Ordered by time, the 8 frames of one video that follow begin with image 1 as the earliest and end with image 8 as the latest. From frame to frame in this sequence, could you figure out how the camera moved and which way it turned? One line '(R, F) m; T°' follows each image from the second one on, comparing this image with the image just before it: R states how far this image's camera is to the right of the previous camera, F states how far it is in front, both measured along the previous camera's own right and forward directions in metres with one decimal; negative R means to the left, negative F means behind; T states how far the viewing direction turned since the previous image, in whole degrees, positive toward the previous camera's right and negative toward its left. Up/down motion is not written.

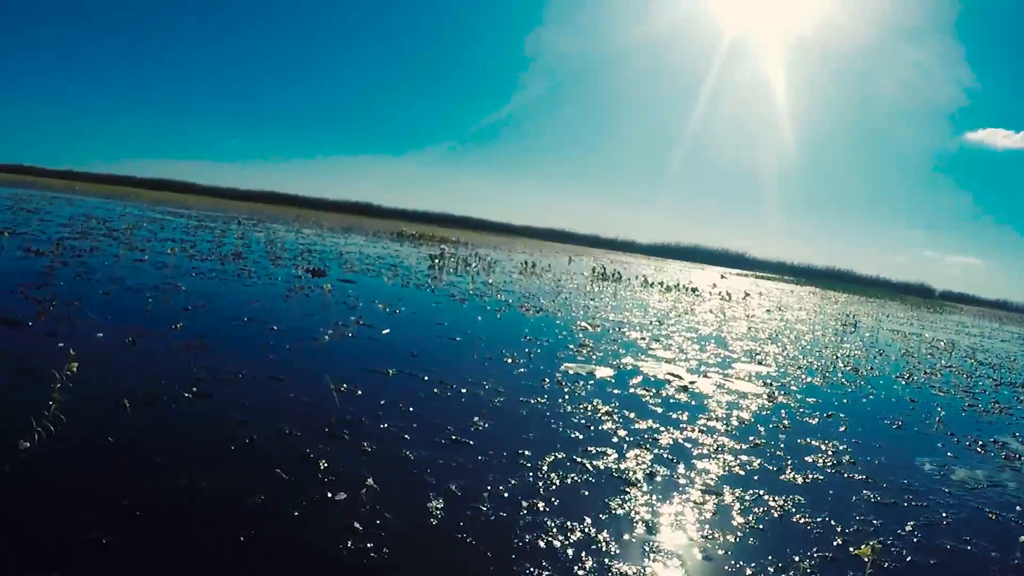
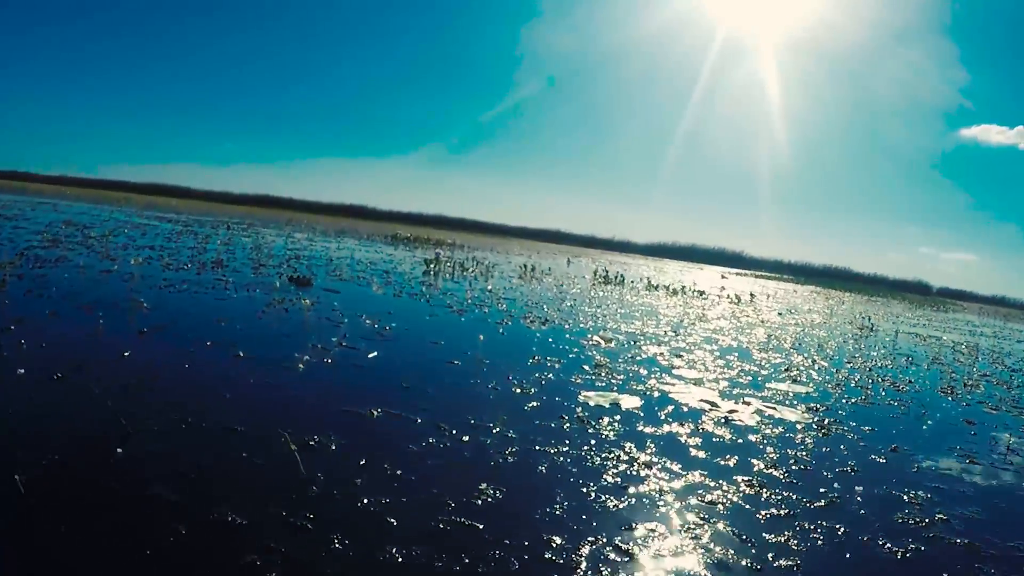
(-0.2, +1.8) m; 0°
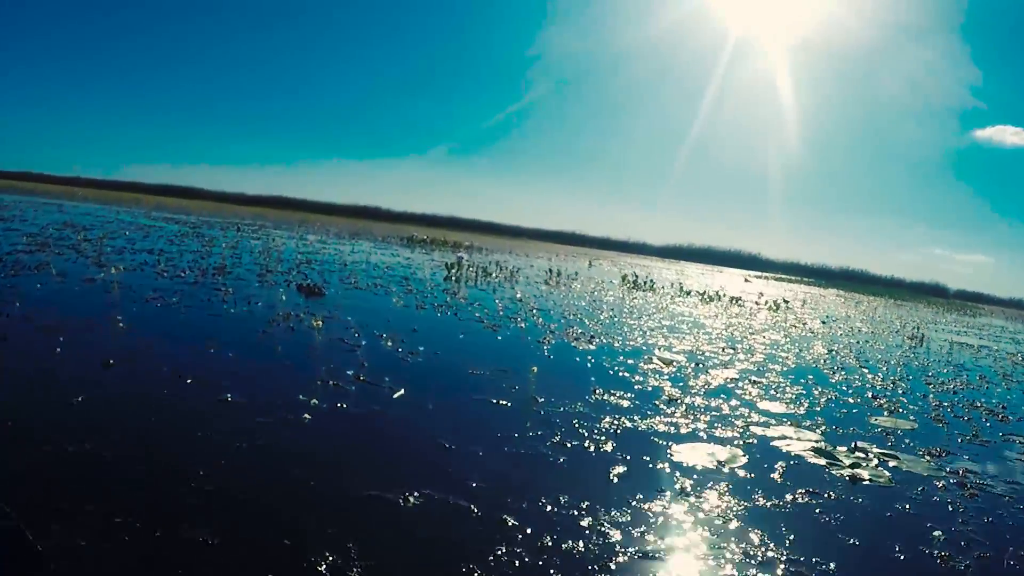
(-0.7, +2.3) m; -1°
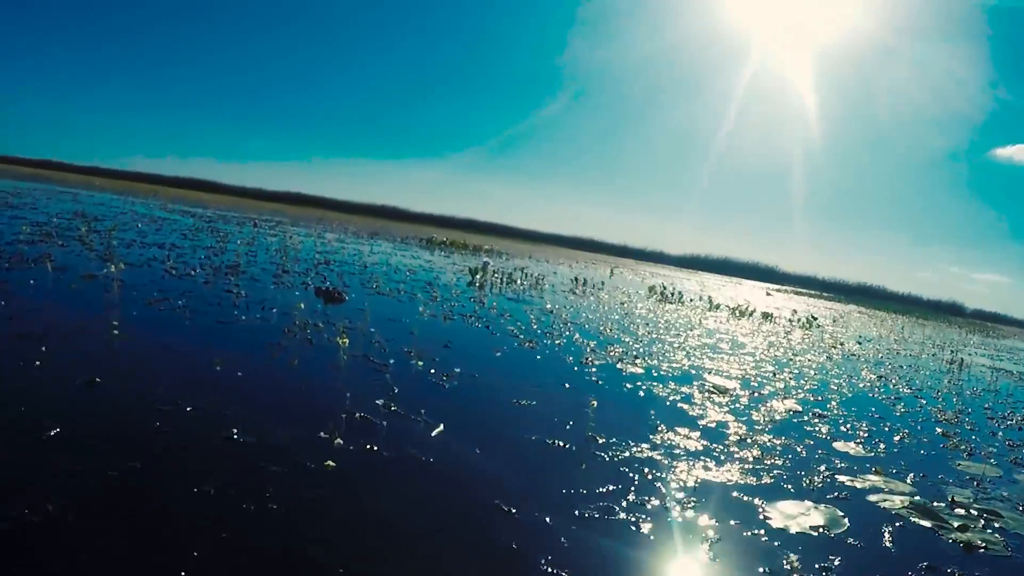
(-0.5, +1.3) m; -1°
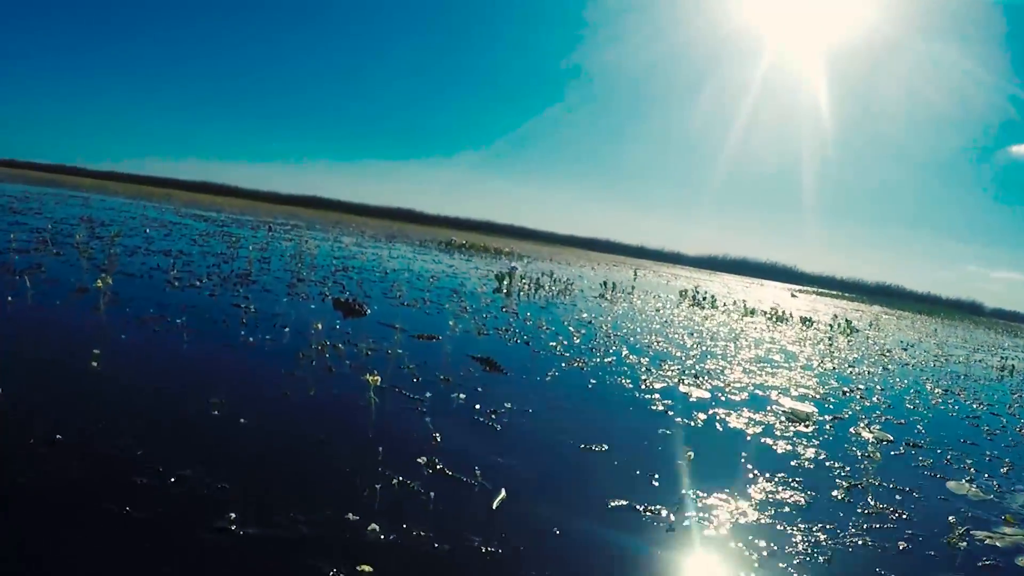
(-0.5, +1.6) m; -1°
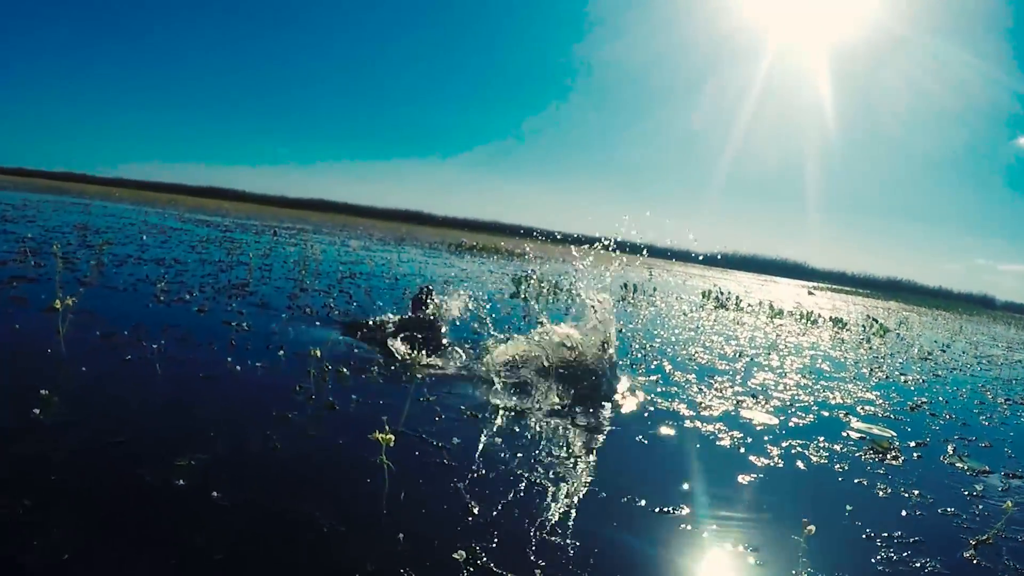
(-0.4, +1.5) m; -1°
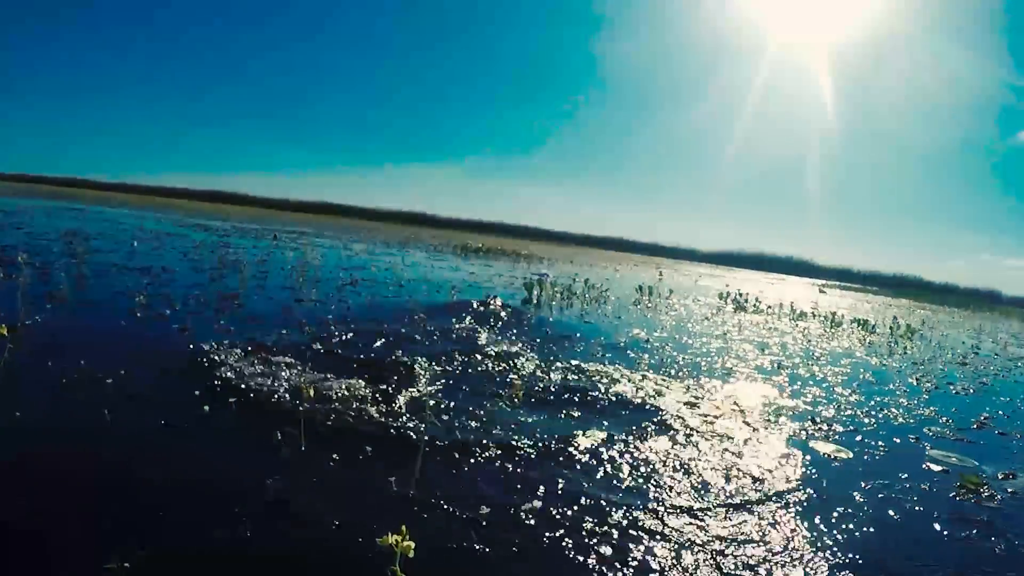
(-0.3, +1.3) m; 0°
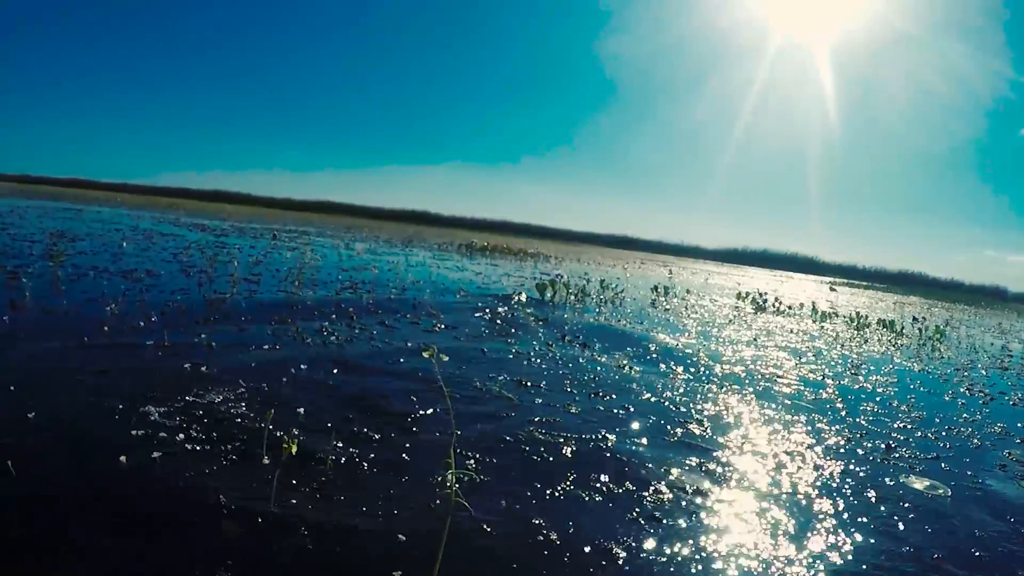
(-0.3, +1.3) m; 0°
